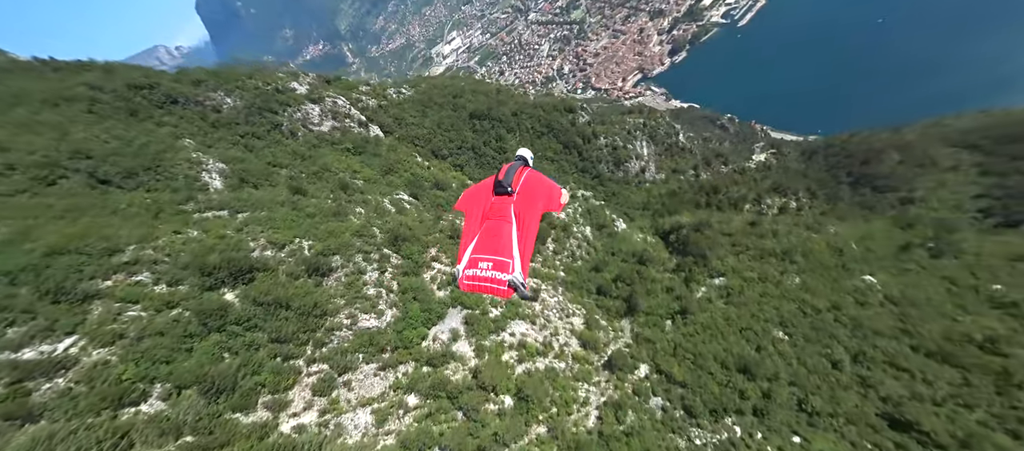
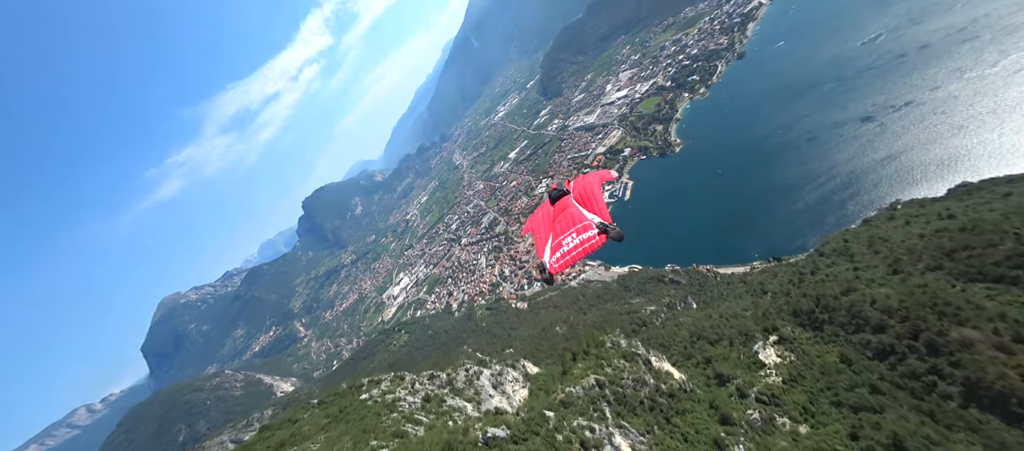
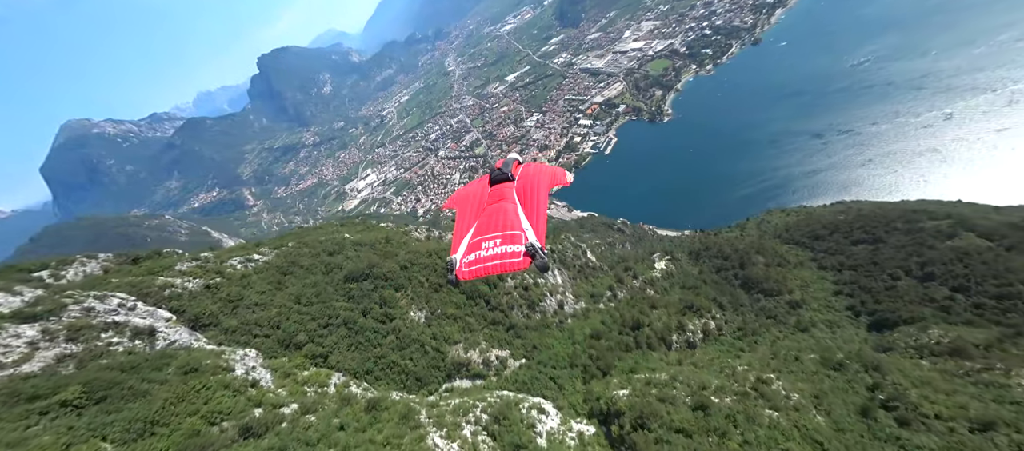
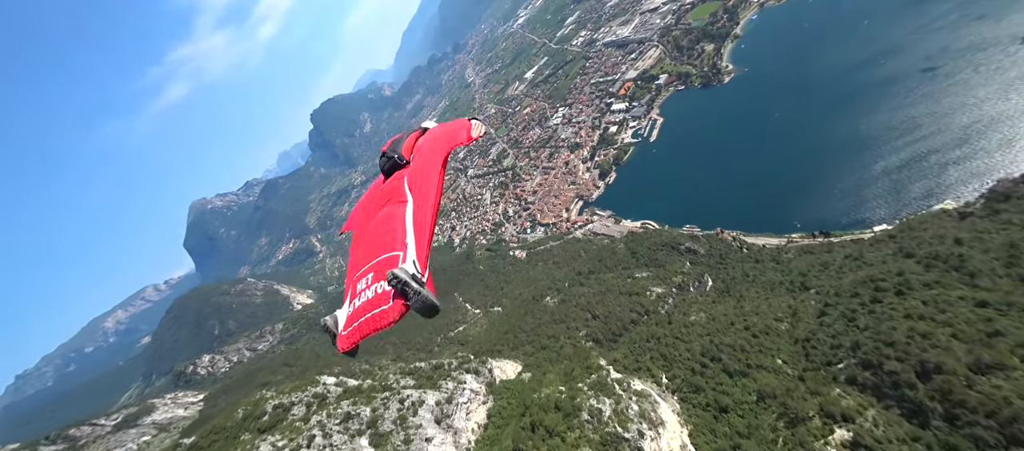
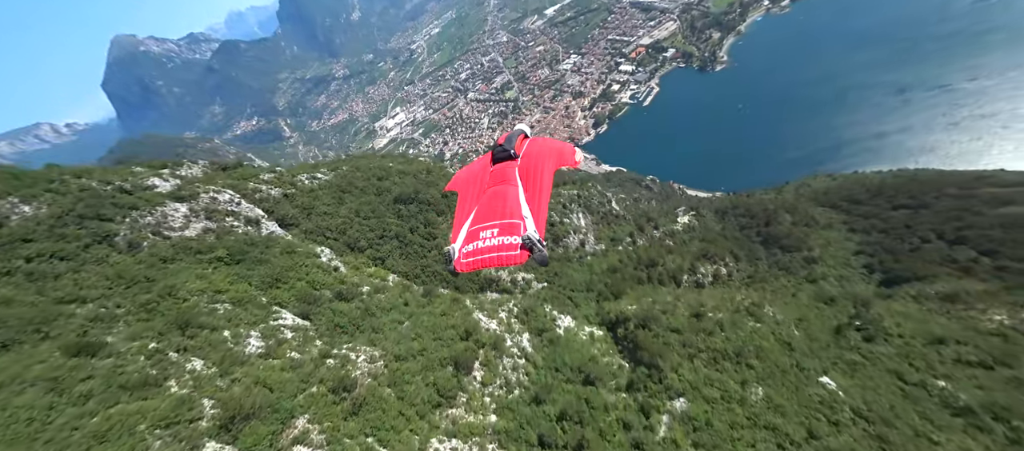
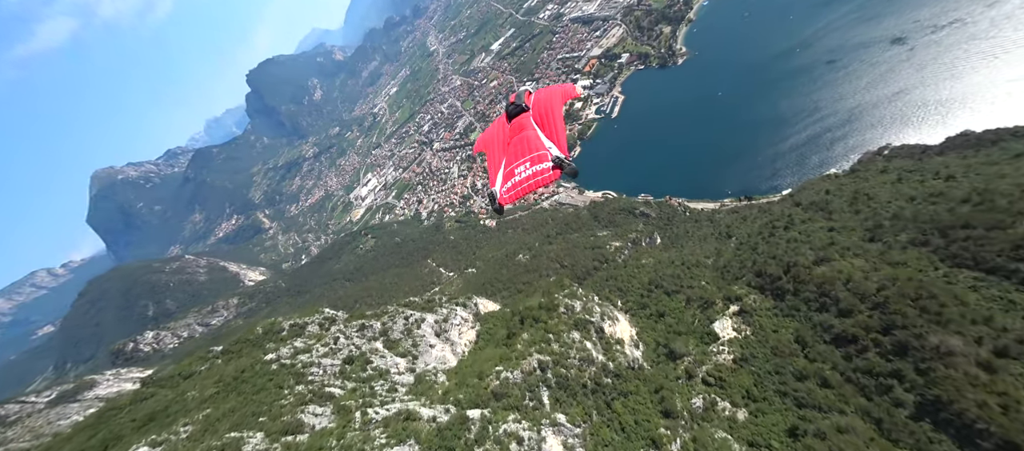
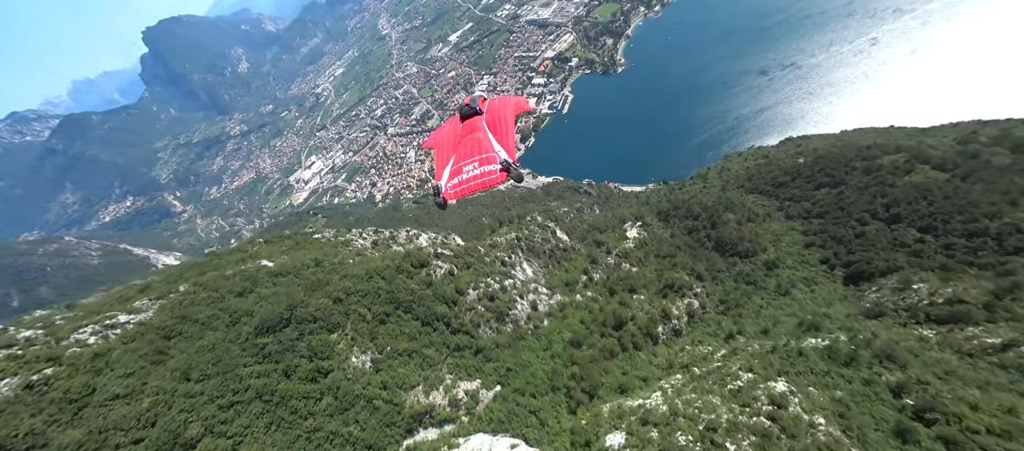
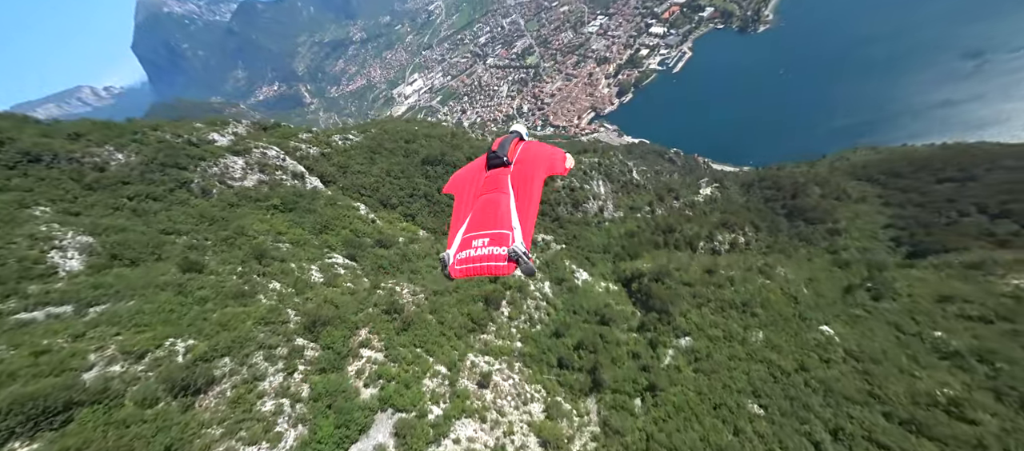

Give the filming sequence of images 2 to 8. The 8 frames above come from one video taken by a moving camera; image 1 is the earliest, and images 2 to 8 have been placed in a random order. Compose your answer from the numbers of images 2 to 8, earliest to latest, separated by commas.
8, 5, 3, 7, 2, 6, 4
